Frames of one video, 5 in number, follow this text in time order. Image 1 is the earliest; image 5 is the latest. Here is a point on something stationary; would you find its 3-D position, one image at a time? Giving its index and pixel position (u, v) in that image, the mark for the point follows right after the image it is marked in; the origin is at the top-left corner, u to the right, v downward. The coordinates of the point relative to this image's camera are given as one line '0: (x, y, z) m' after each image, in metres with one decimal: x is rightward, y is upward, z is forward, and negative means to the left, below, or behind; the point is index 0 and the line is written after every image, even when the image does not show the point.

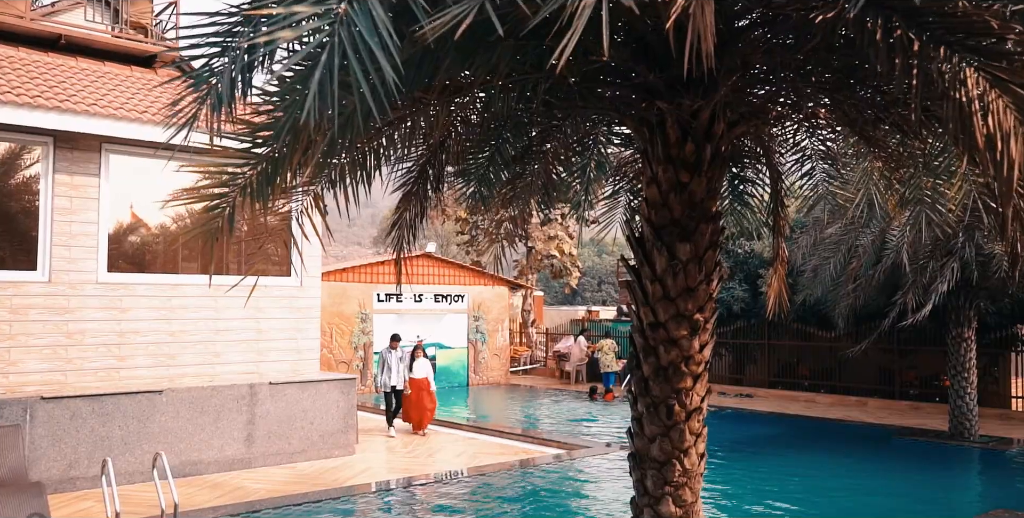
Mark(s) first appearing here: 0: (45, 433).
0: (-6.2, -2.3, +11.1) m
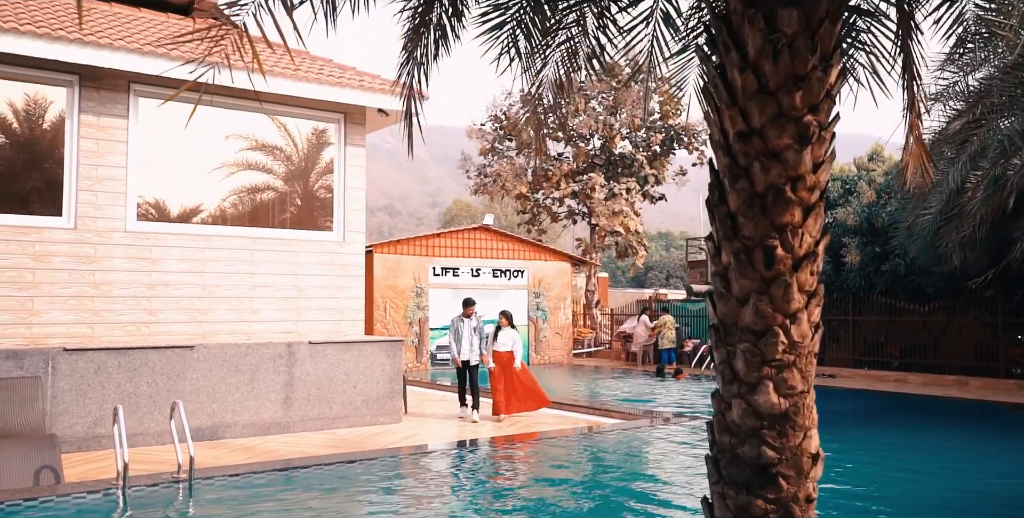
0: (-5.5, -1.6, +10.4) m
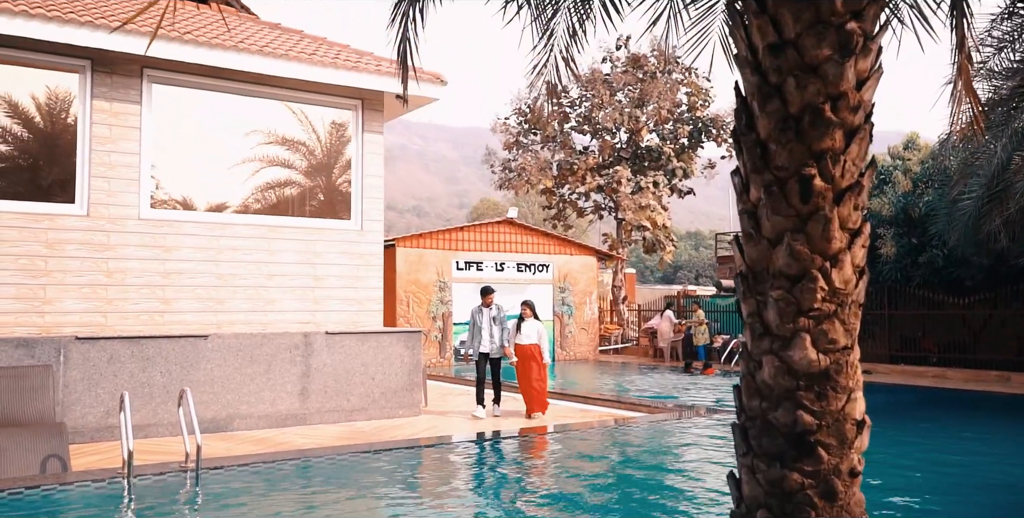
0: (-5.3, -1.4, +10.2) m
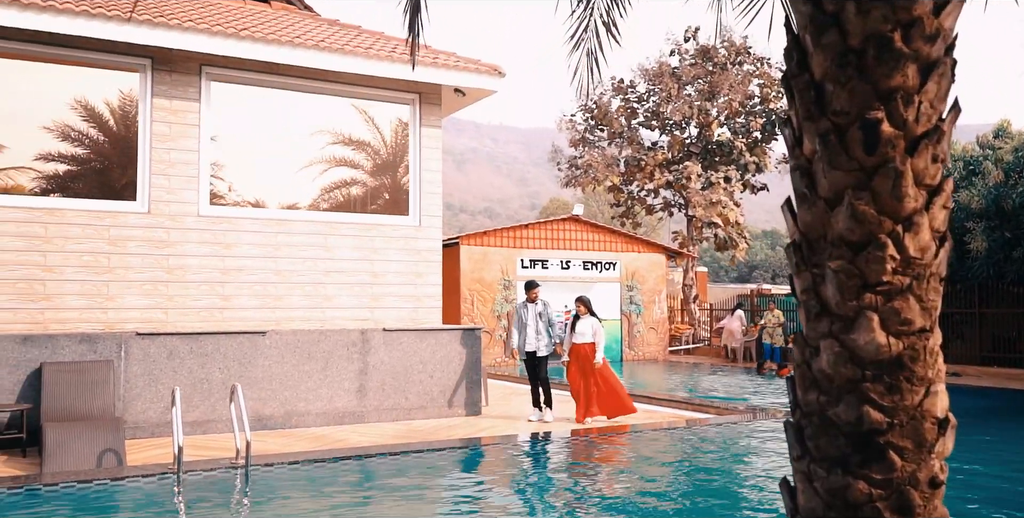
0: (-4.6, -1.4, +10.2) m
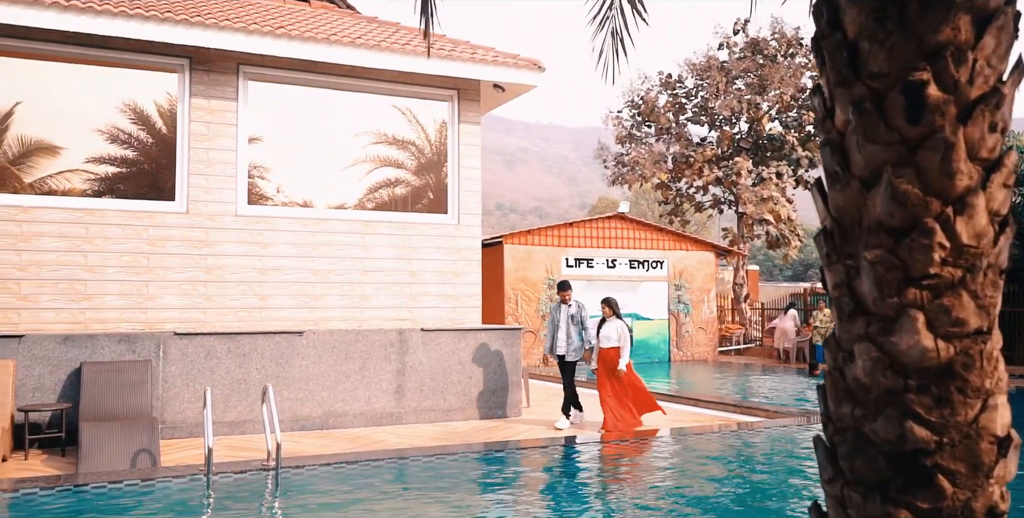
0: (-4.1, -1.4, +10.2) m
